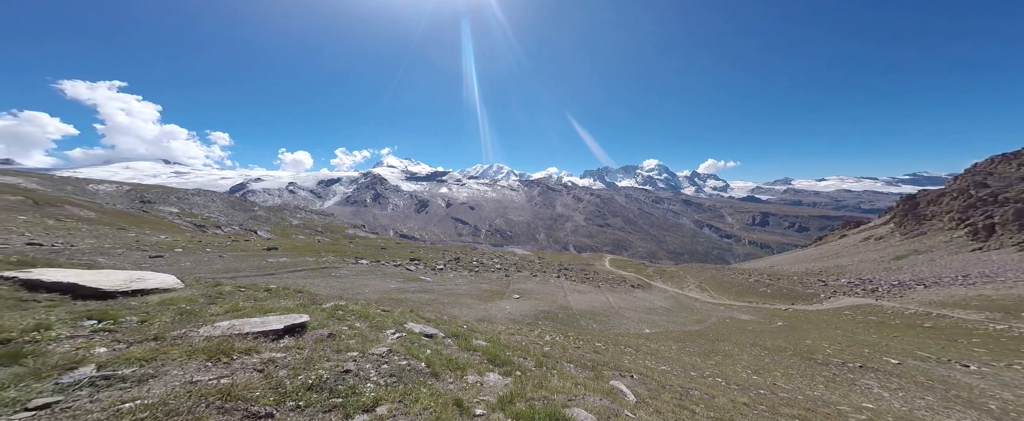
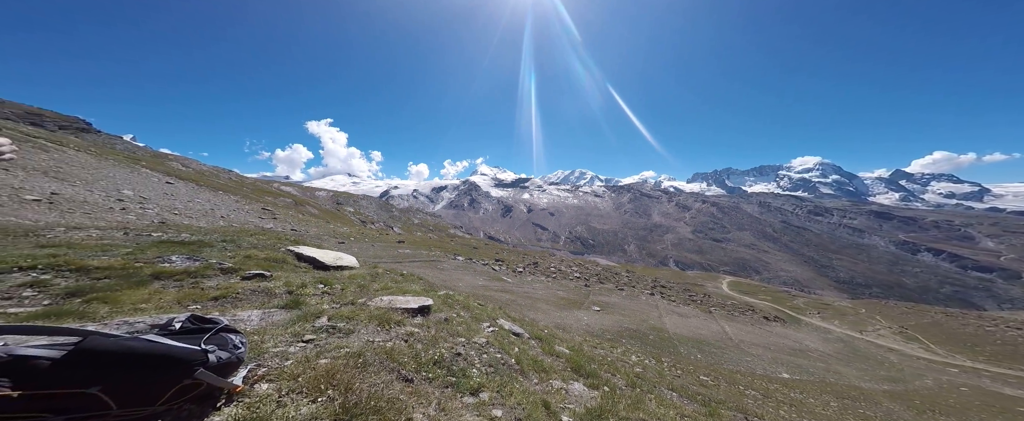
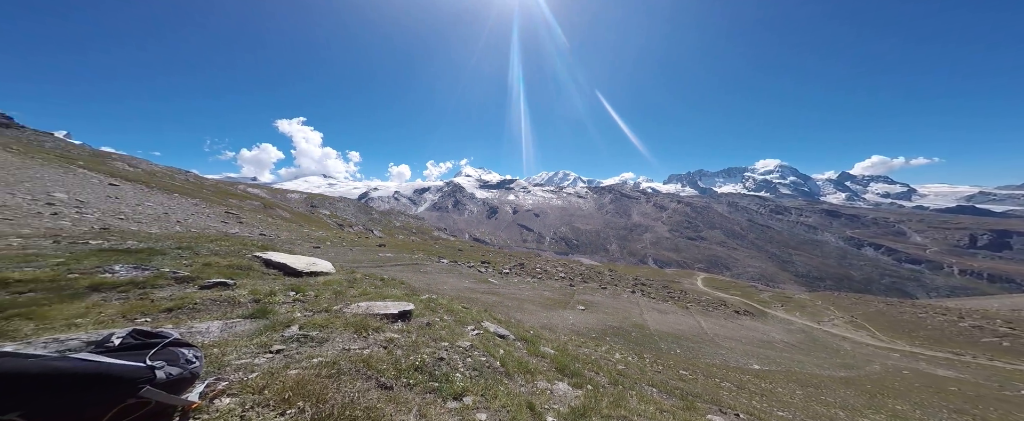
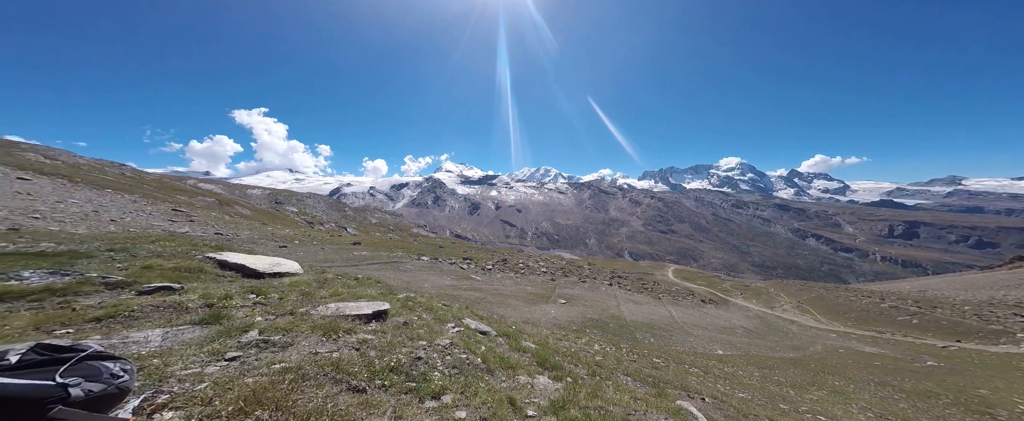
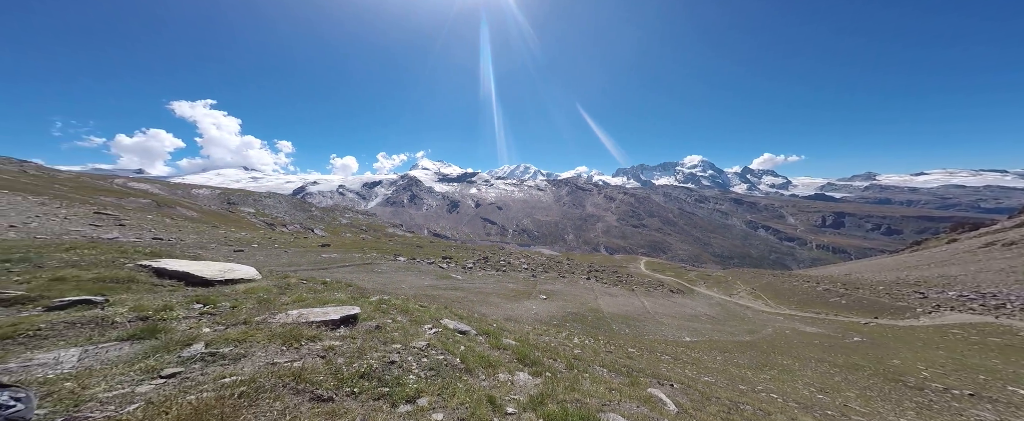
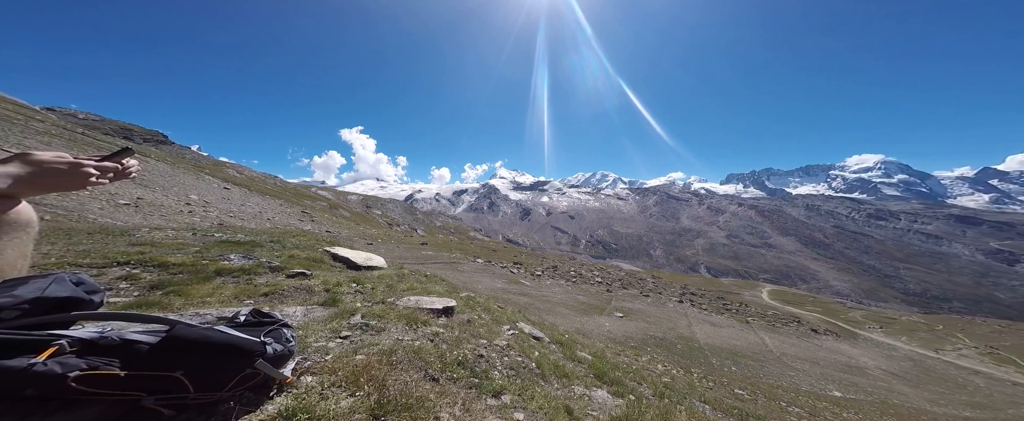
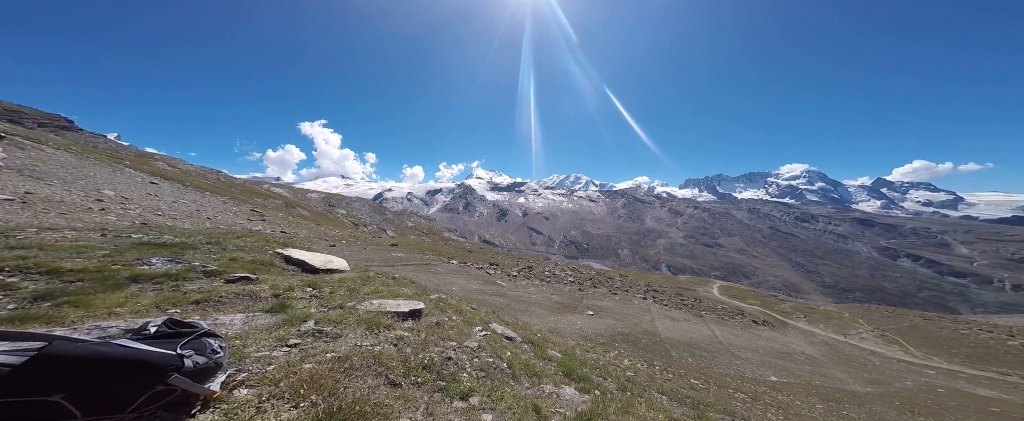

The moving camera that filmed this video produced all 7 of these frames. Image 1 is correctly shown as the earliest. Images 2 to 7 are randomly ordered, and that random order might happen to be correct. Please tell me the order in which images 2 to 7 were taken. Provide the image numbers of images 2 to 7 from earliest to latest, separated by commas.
5, 4, 3, 2, 6, 7
